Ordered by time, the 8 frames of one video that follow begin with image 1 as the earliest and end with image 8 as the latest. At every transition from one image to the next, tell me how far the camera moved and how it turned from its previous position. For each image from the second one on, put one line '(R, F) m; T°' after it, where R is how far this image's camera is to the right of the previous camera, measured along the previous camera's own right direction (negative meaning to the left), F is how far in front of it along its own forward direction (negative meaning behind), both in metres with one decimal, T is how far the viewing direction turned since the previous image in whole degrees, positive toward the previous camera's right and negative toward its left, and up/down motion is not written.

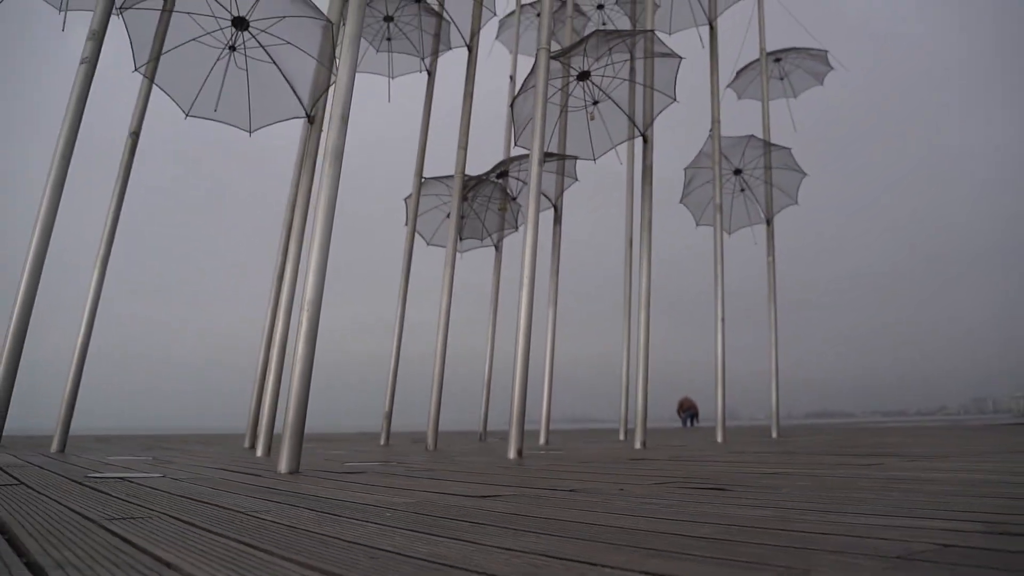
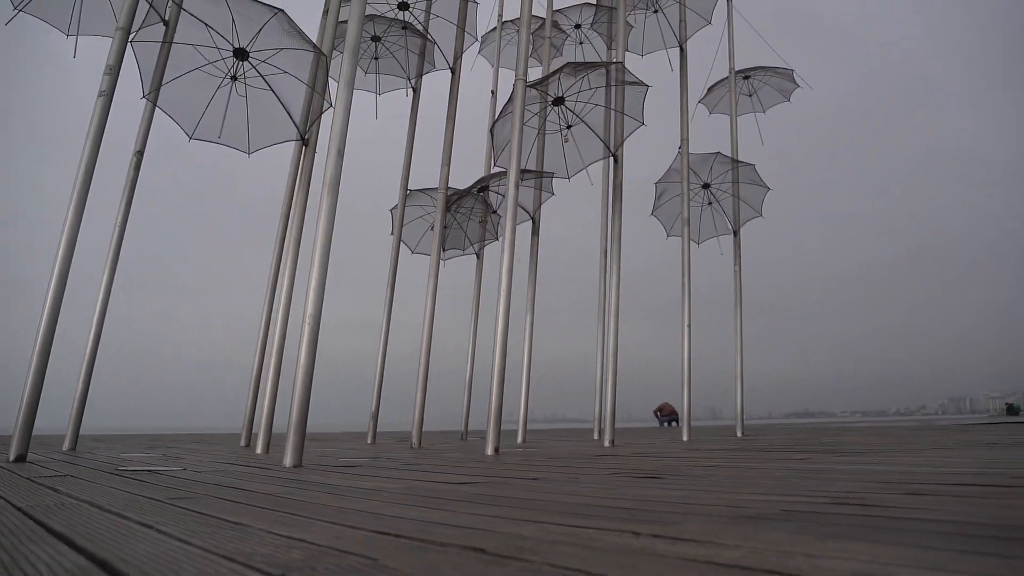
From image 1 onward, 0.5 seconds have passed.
(+0.1, -0.4) m; +1°
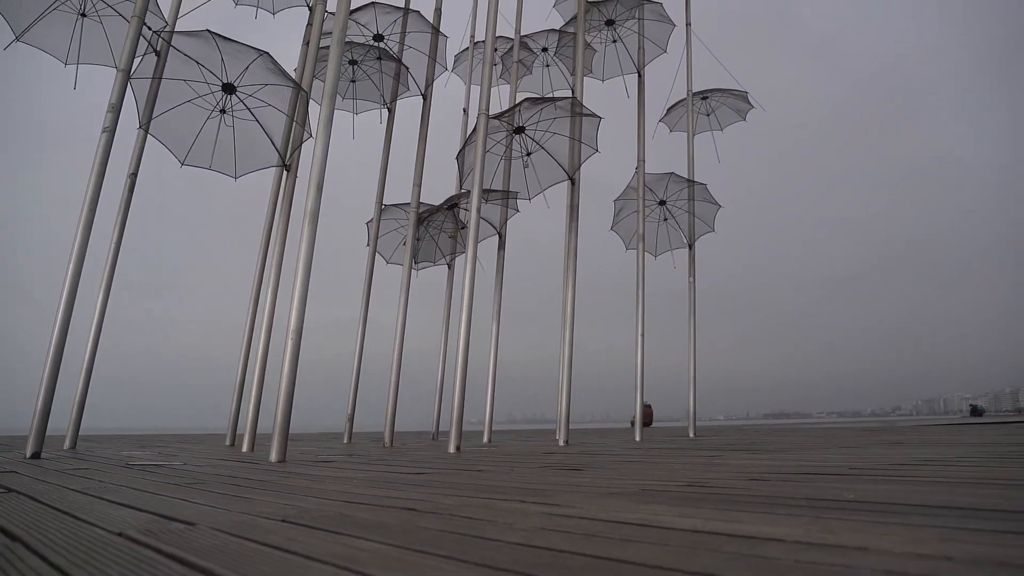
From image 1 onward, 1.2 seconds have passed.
(+0.2, -0.5) m; +2°
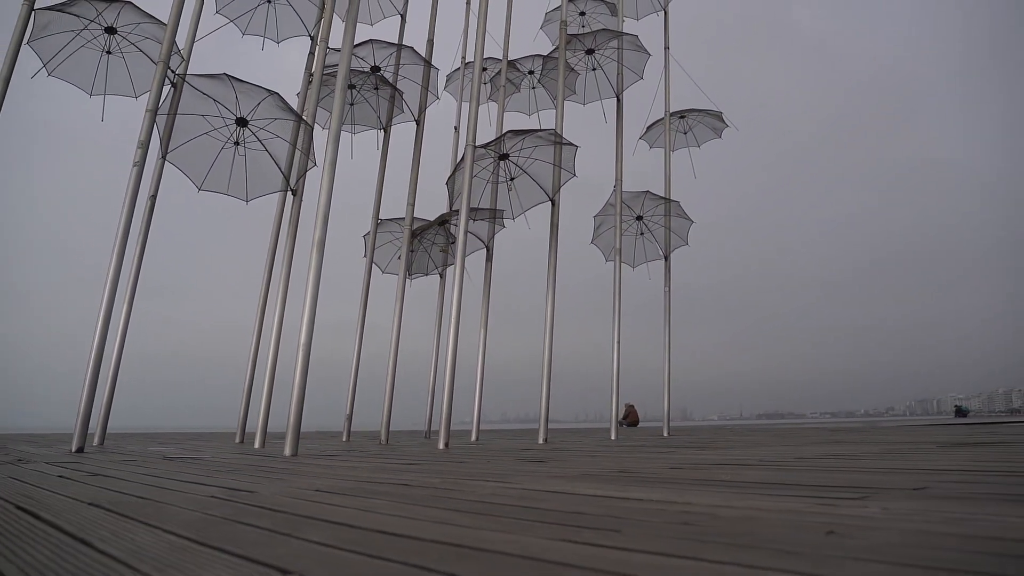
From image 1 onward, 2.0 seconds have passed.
(+0.1, -0.6) m; +1°
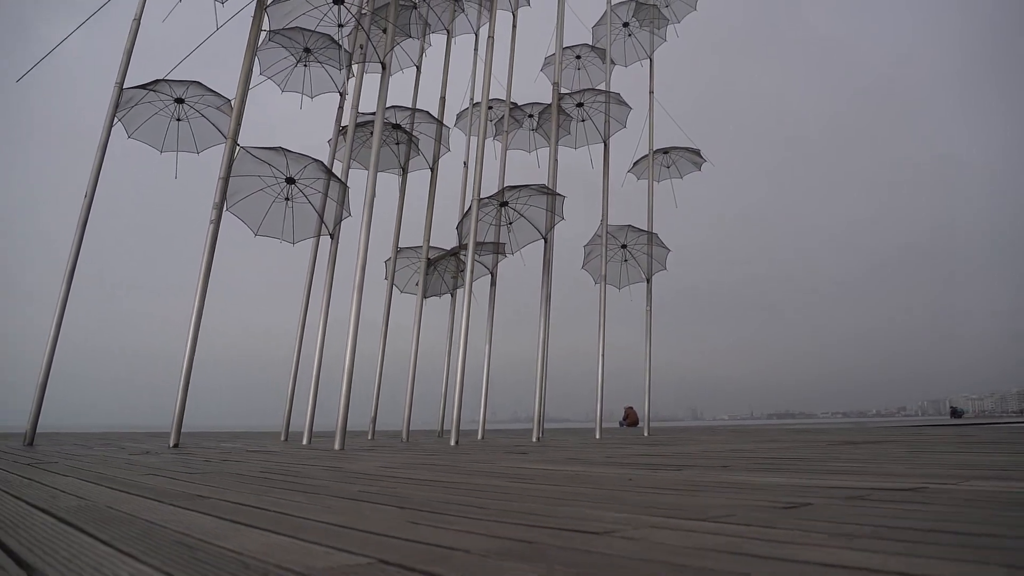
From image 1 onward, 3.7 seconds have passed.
(+0.1, -1.3) m; -1°
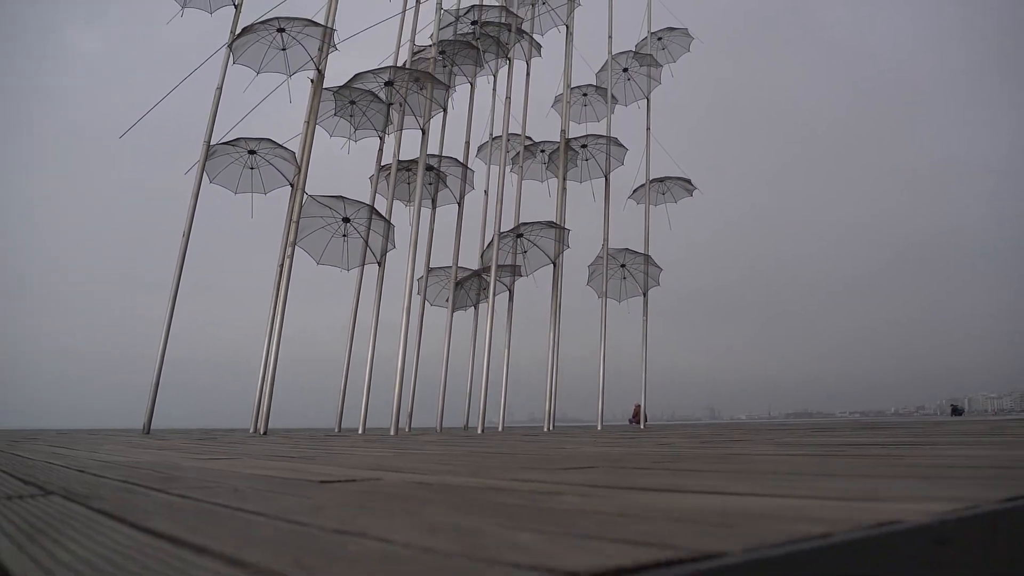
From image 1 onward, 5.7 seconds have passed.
(0.0, -1.5) m; -1°
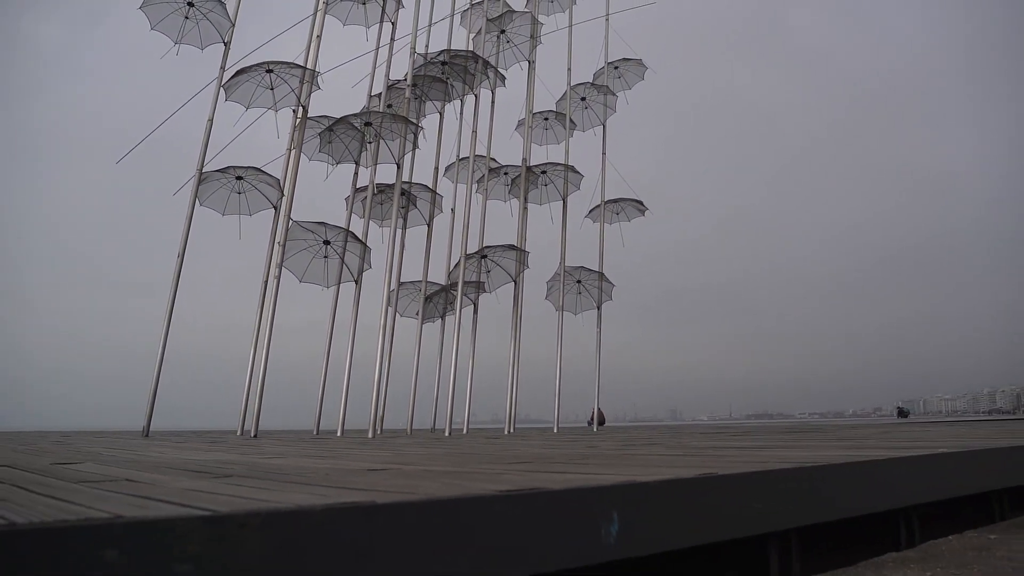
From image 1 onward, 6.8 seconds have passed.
(0.0, -1.0) m; +3°
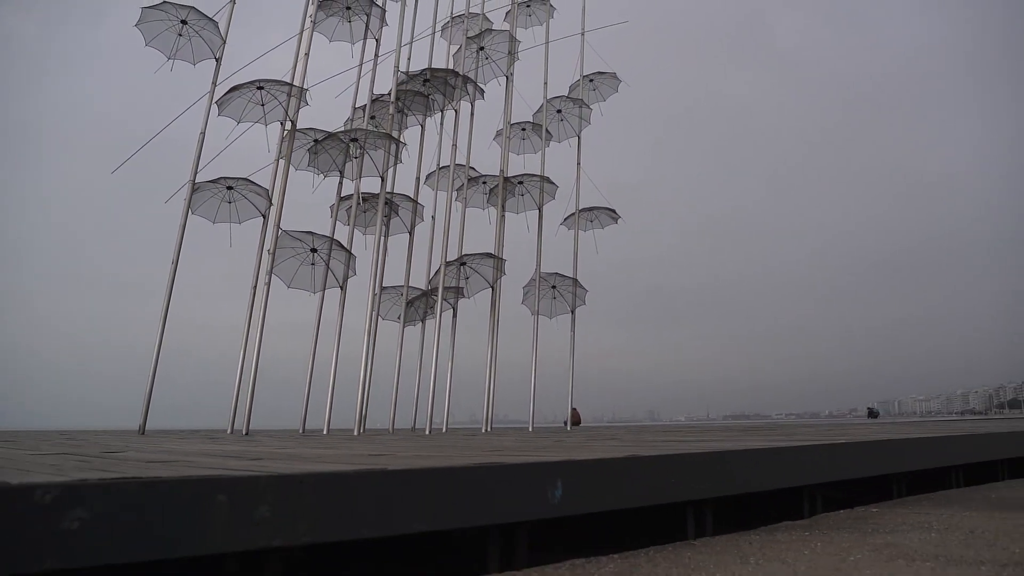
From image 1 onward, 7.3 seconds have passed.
(0.0, -0.6) m; +2°
